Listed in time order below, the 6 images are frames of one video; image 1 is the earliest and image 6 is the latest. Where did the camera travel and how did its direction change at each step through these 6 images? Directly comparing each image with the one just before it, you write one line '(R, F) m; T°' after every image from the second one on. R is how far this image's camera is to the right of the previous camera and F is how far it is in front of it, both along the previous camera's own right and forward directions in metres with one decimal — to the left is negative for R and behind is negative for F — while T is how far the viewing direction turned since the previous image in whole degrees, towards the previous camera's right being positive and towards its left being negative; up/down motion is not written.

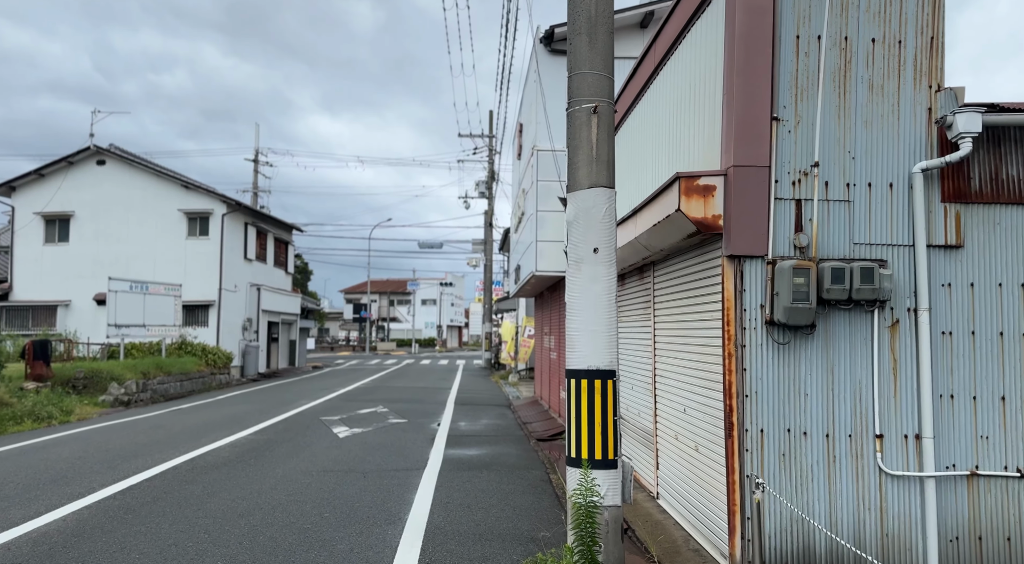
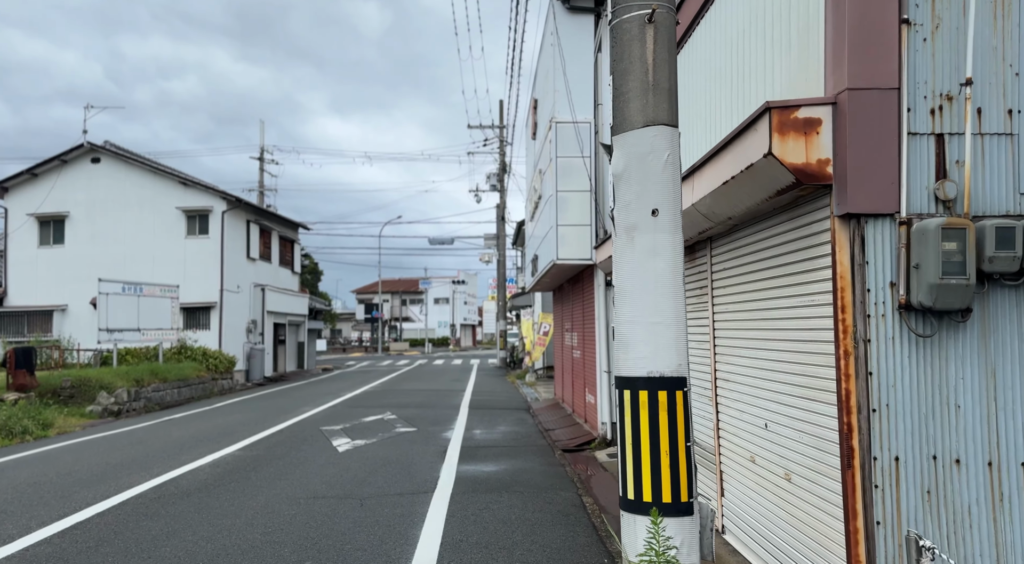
(-0.1, +1.3) m; -1°
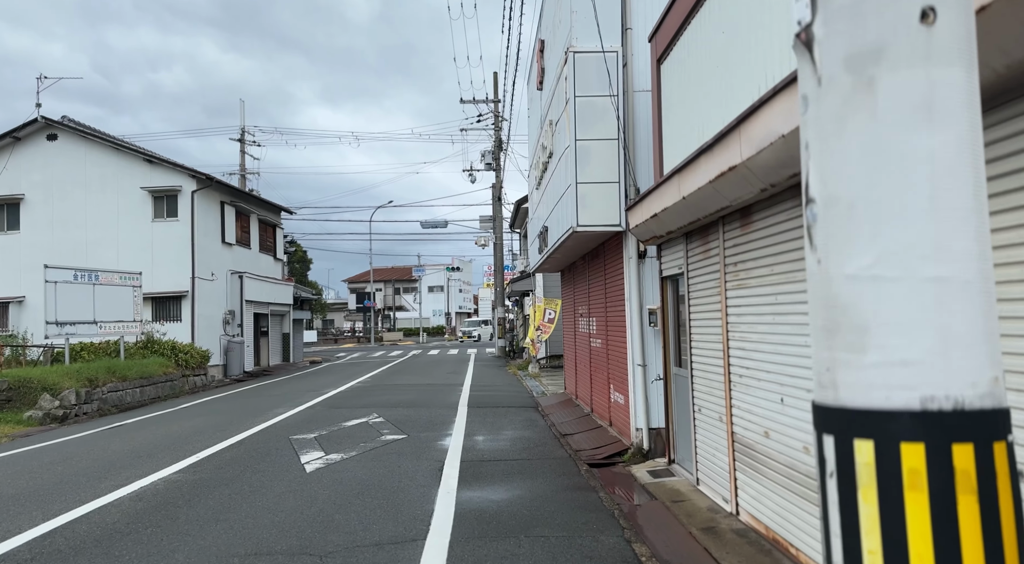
(-0.2, +2.0) m; 0°
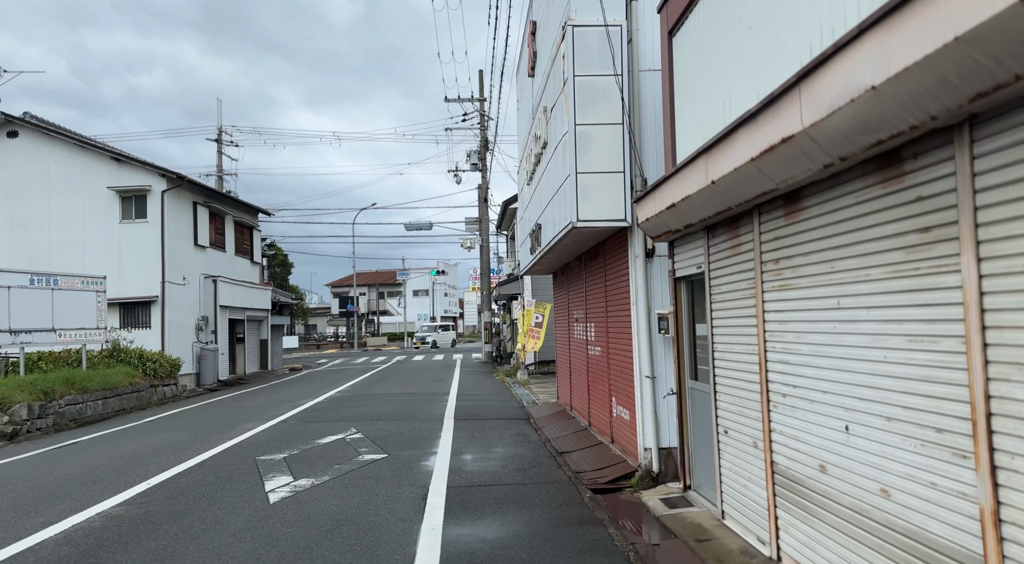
(-0.1, +0.9) m; +1°
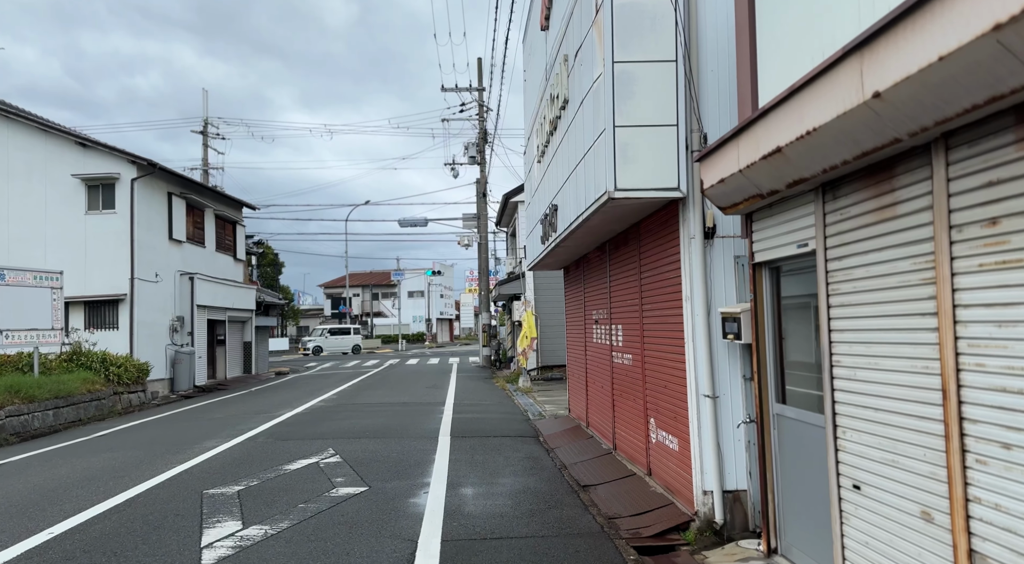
(-0.2, +1.7) m; 0°
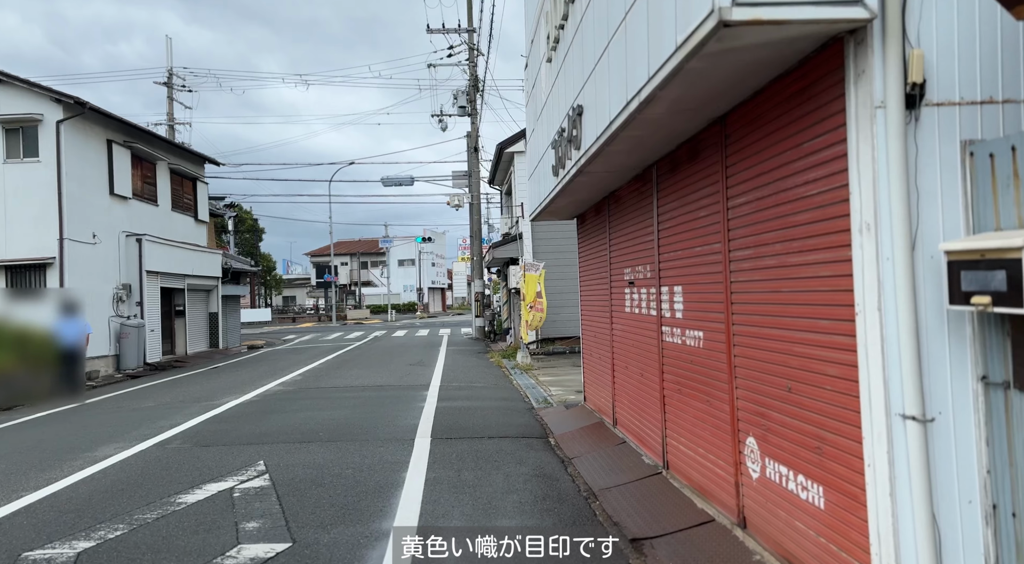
(-0.1, +2.7) m; +1°
